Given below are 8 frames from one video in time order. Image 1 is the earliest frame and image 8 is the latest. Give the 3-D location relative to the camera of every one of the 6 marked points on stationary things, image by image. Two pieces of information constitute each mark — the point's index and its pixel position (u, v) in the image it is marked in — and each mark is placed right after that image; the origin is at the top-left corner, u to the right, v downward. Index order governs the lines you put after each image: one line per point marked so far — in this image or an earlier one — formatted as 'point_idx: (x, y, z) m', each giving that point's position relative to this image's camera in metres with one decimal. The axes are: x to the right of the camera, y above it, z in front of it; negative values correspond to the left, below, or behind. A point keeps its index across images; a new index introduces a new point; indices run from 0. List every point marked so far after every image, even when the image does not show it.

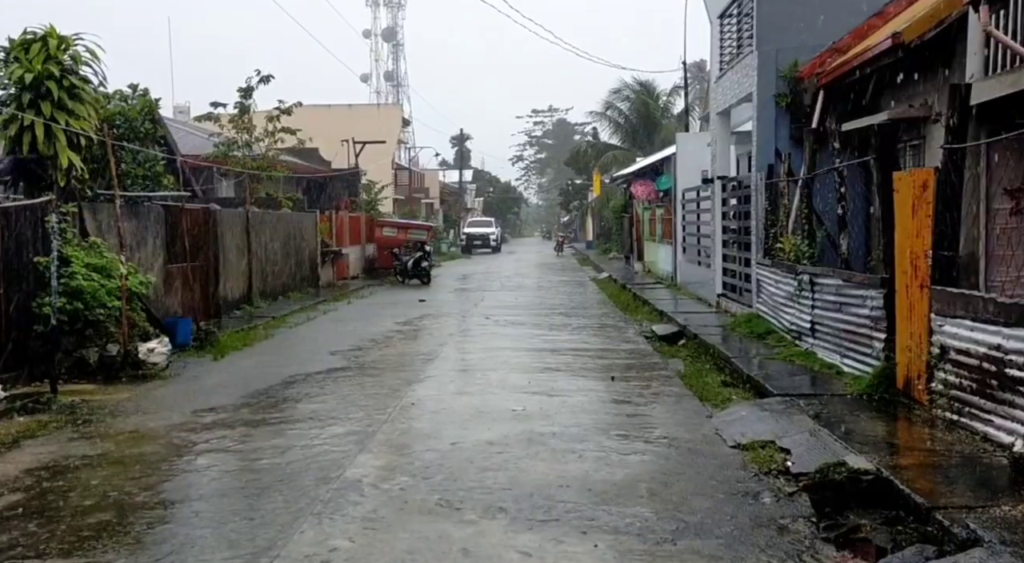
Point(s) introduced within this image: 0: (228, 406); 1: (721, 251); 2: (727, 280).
0: (-2.5, -1.1, +9.1) m
1: (+3.5, +0.5, +17.3) m
2: (+3.6, 0.0, +16.9) m
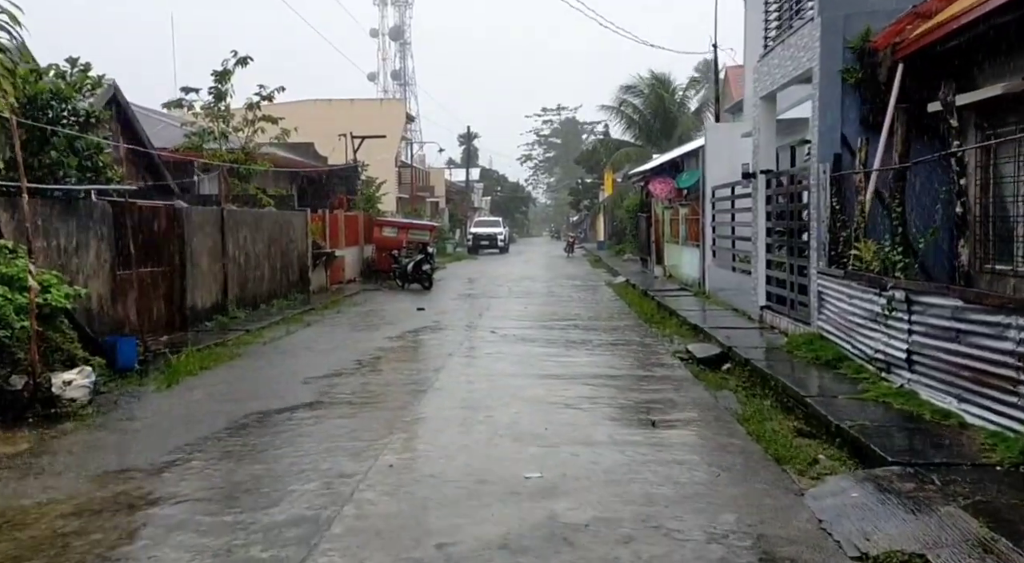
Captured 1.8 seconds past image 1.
0: (-2.4, -1.2, +6.9) m
1: (+3.7, +0.4, +15.0) m
2: (+3.7, -0.1, +14.6) m
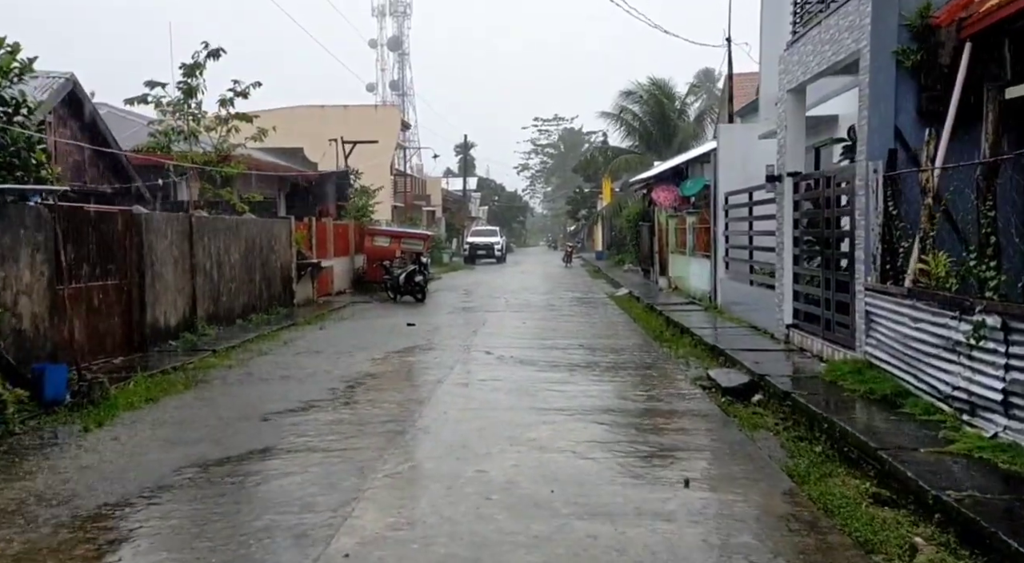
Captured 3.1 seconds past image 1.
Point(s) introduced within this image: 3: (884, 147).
0: (-2.4, -1.3, +5.3) m
1: (+3.6, +0.1, +13.4) m
2: (+3.7, -0.3, +13.0) m
3: (+3.6, +1.3, +10.0) m
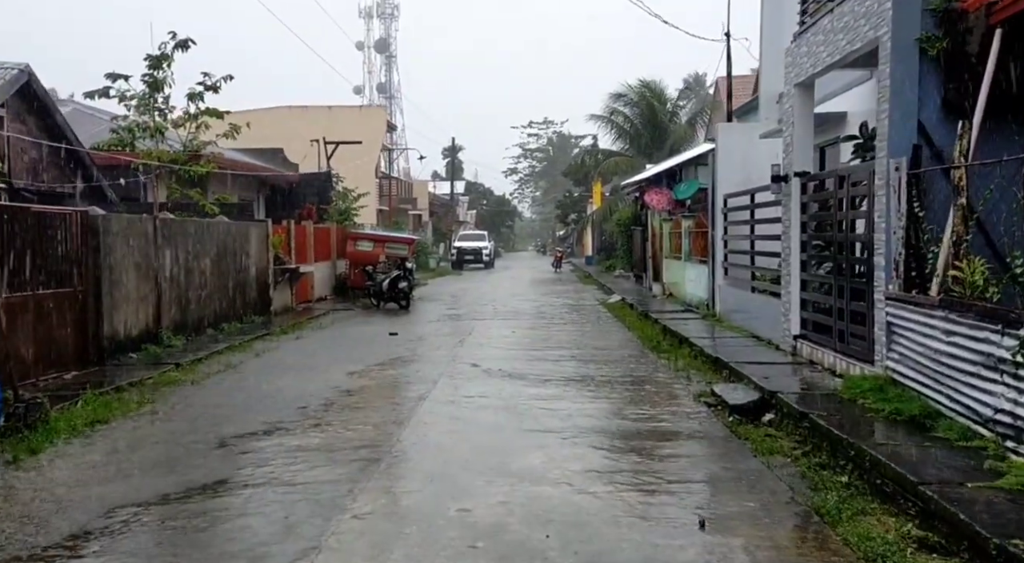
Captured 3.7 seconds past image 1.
0: (-2.5, -1.4, +4.3) m
1: (+3.5, +0.1, +12.6) m
2: (+3.5, -0.4, +12.1) m
3: (+3.5, +1.2, +9.2) m
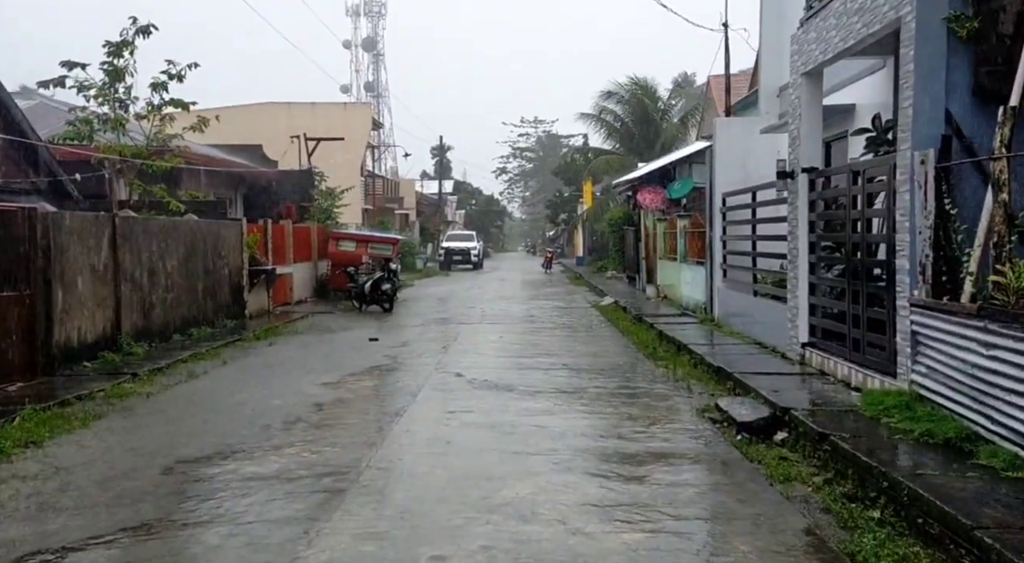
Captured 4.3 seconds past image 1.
0: (-2.6, -1.4, +3.3) m
1: (+3.3, 0.0, +11.7) m
2: (+3.4, -0.5, +11.2) m
3: (+3.4, +1.2, +8.3) m
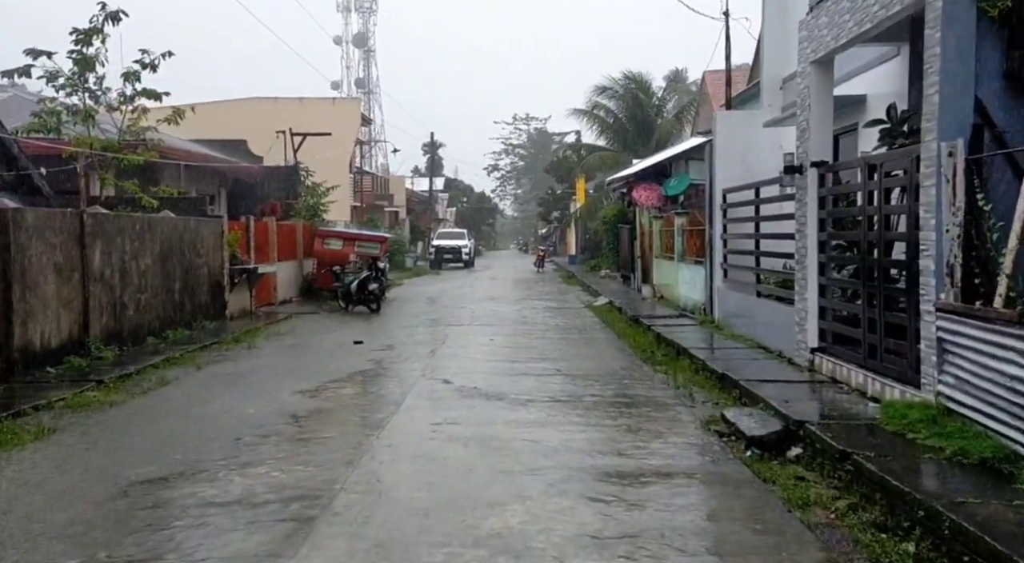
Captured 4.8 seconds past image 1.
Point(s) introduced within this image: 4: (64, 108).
0: (-2.6, -1.5, +2.6) m
1: (+3.2, 0.0, +11.0) m
2: (+3.3, -0.5, +10.5) m
3: (+3.3, +1.2, +7.6) m
4: (-7.0, +2.7, +16.2) m
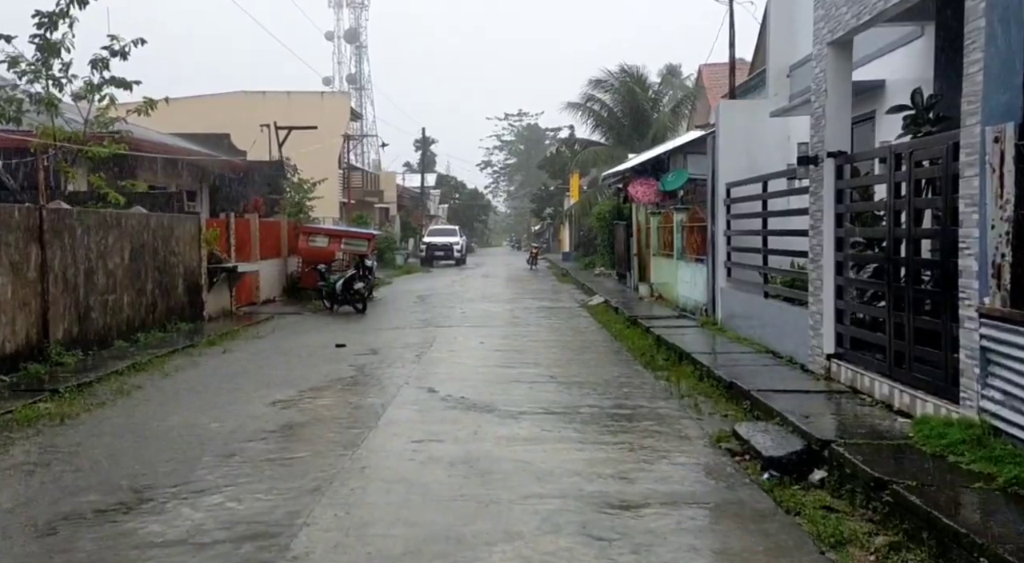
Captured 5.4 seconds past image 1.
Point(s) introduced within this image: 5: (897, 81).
0: (-2.6, -1.5, +1.7) m
1: (+3.1, 0.0, +10.1) m
2: (+3.2, -0.5, +9.6) m
3: (+3.2, +1.1, +6.7) m
4: (-7.1, +2.7, +15.2) m
5: (+3.9, +2.1, +10.5) m
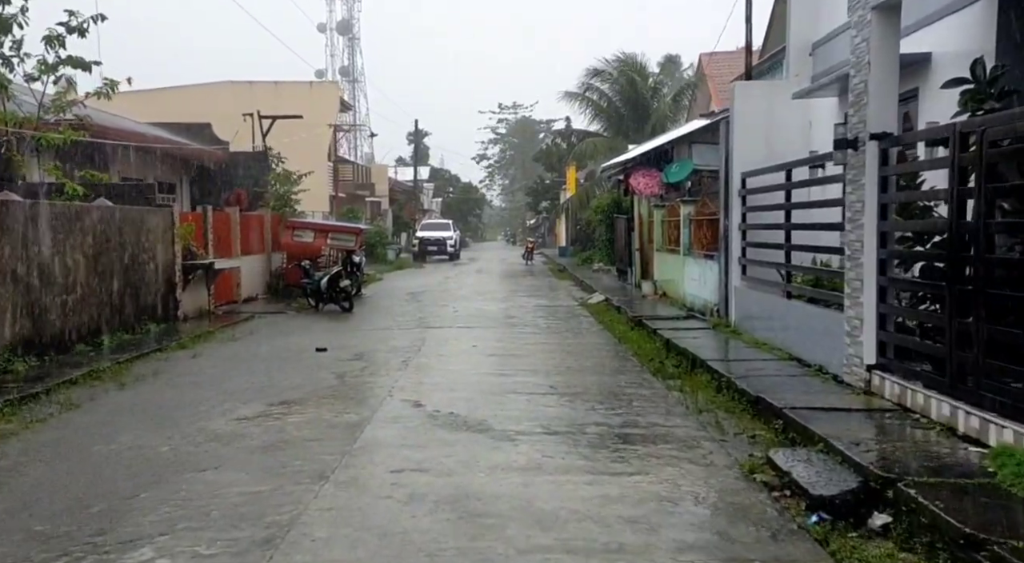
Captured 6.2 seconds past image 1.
0: (-2.6, -1.5, +0.4) m
1: (+3.1, 0.0, +8.8) m
2: (+3.2, -0.5, +8.4) m
3: (+3.2, +1.1, +5.4) m
4: (-7.2, +2.7, +13.9) m
5: (+3.9, +2.1, +9.3) m
